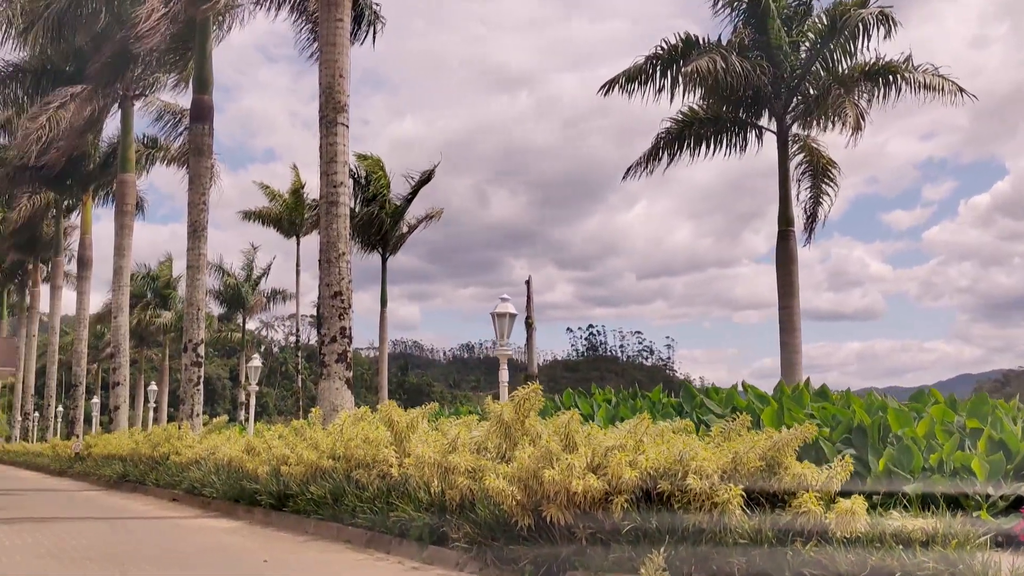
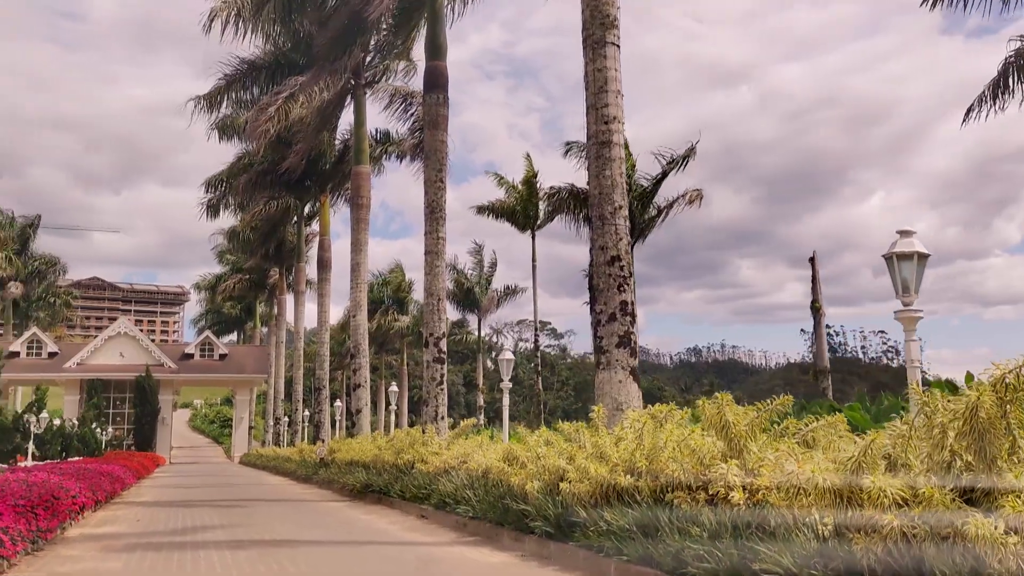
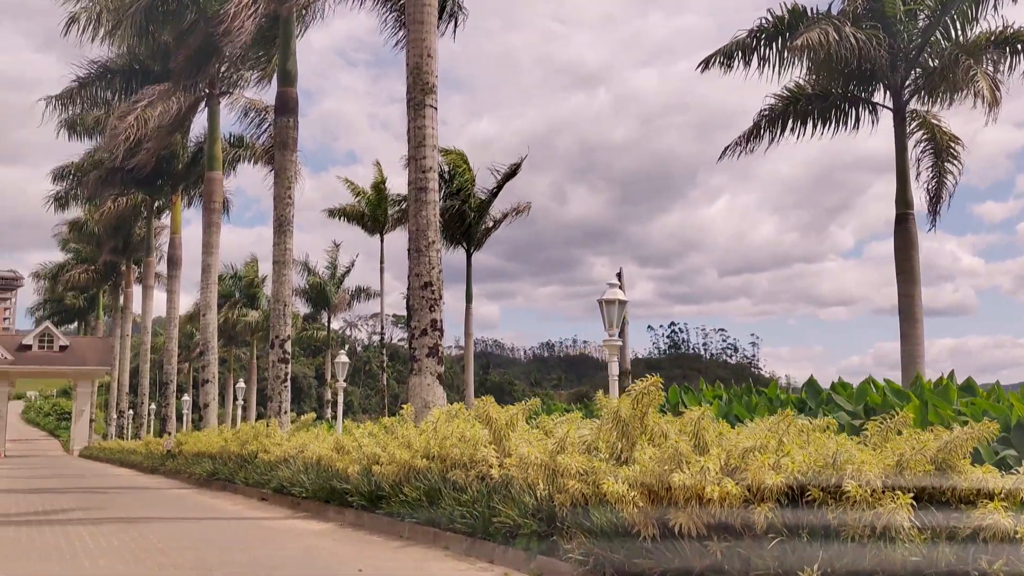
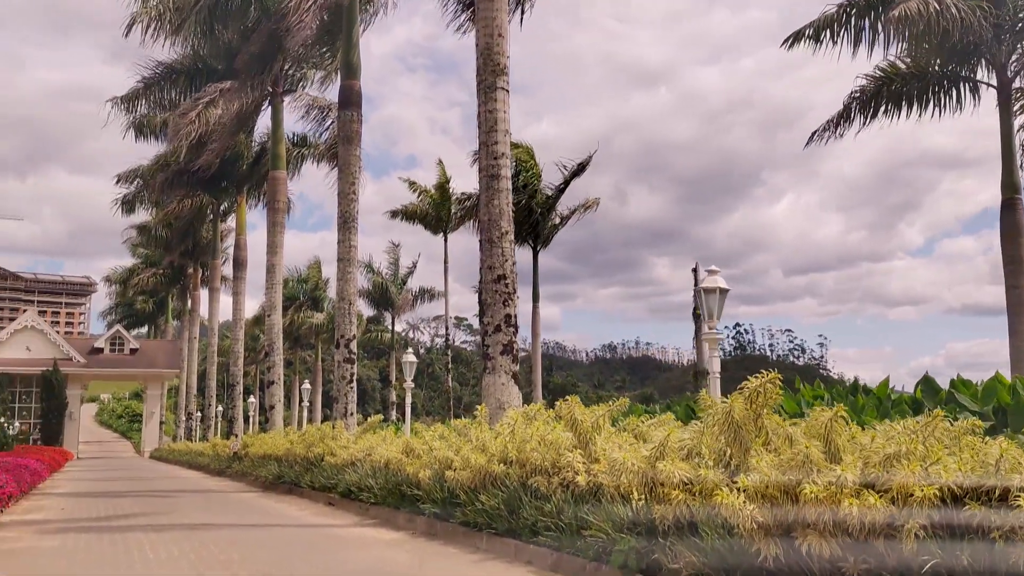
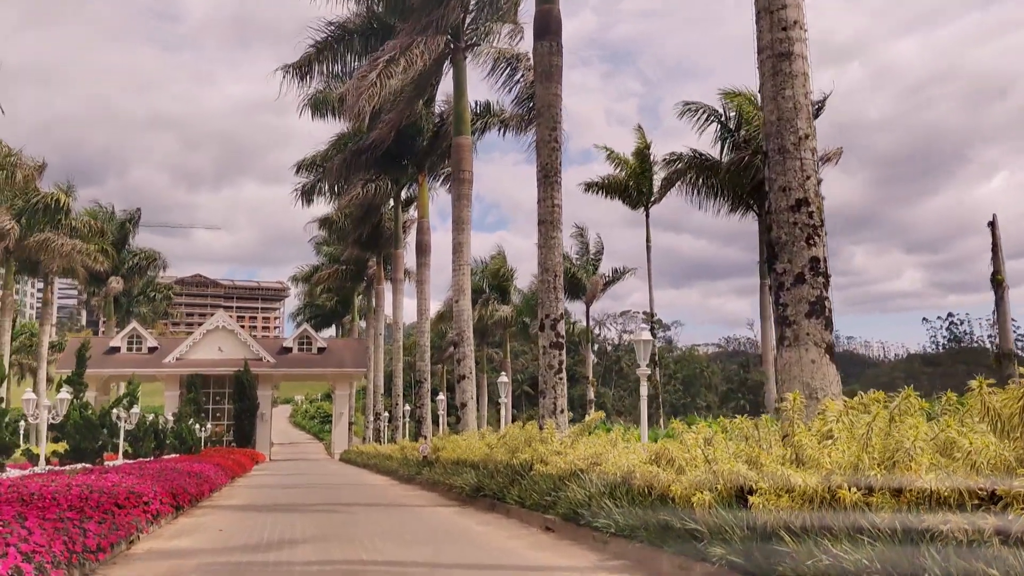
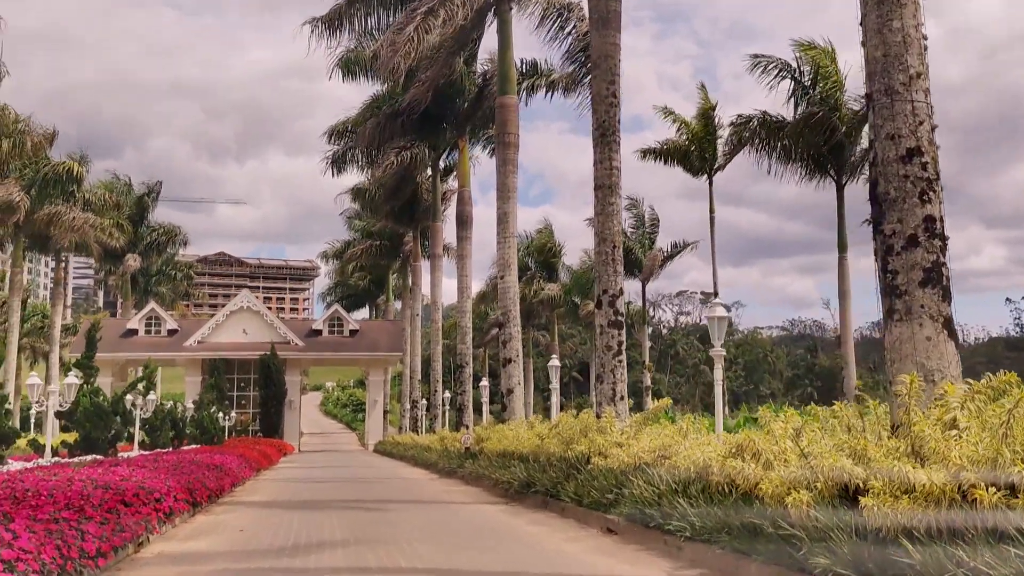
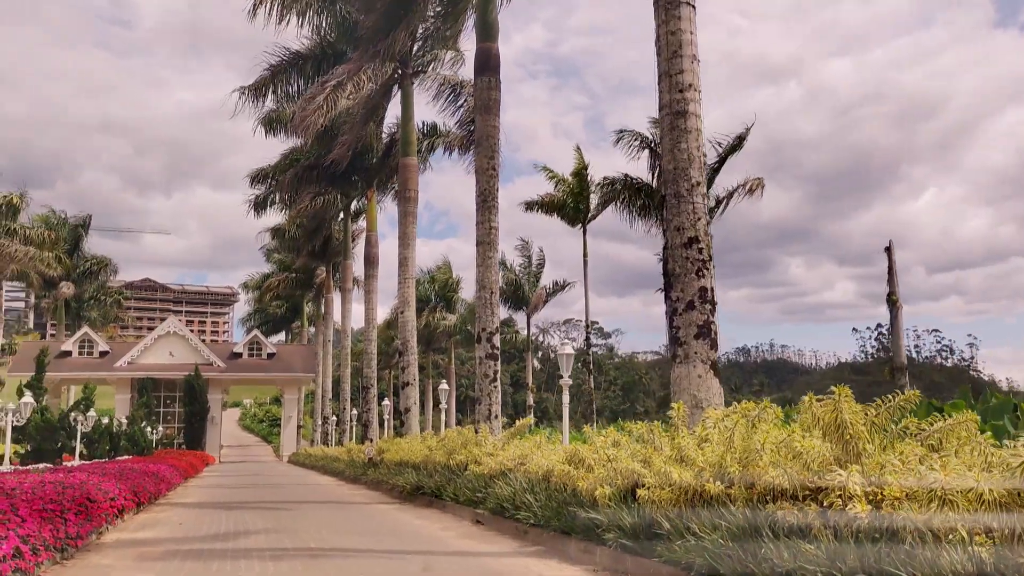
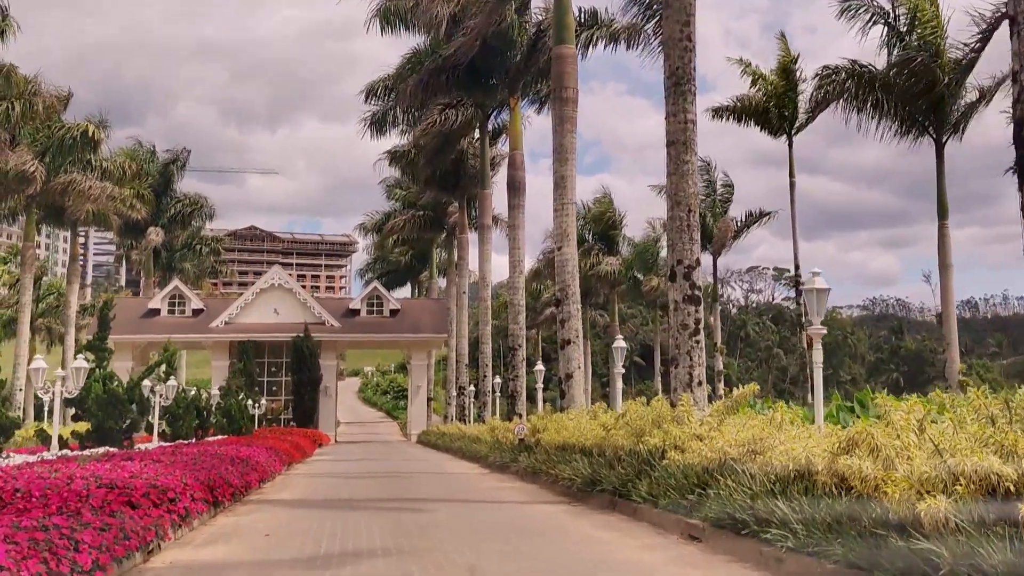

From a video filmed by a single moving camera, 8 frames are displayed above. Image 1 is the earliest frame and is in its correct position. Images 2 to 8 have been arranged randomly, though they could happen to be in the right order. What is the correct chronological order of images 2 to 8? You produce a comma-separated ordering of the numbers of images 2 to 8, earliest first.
3, 4, 2, 7, 5, 6, 8
